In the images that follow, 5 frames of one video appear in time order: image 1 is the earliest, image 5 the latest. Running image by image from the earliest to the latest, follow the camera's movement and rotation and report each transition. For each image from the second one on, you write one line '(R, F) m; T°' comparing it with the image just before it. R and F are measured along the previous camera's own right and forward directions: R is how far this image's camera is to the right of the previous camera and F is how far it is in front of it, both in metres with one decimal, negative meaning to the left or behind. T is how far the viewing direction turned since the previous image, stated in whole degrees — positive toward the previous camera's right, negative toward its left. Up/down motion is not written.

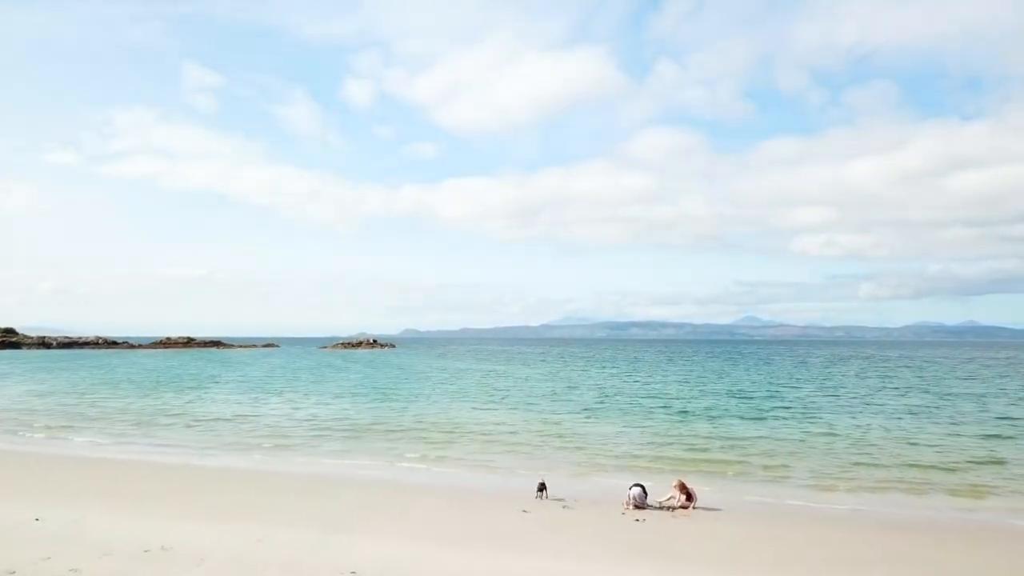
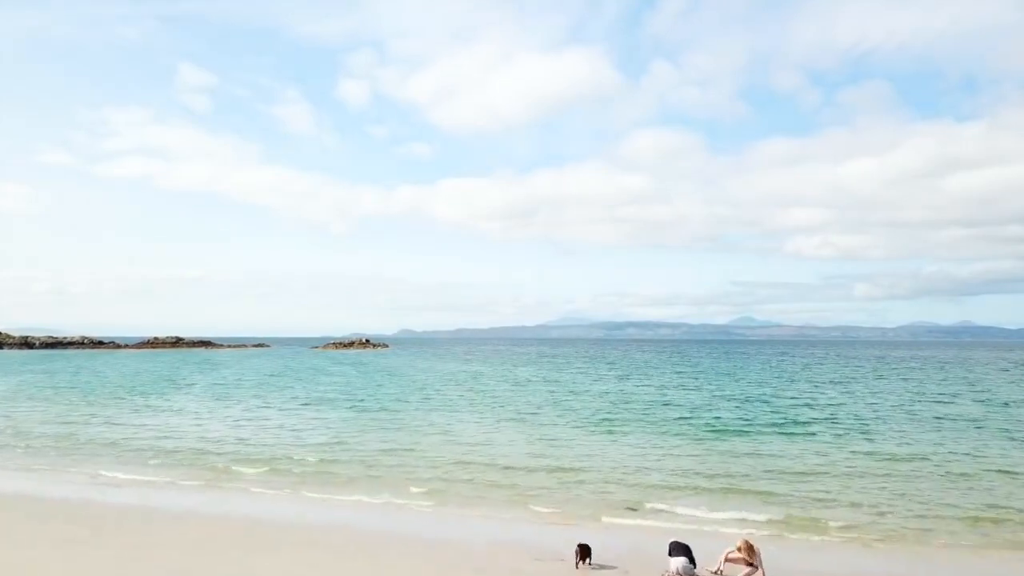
(+0.1, +4.0) m; 0°
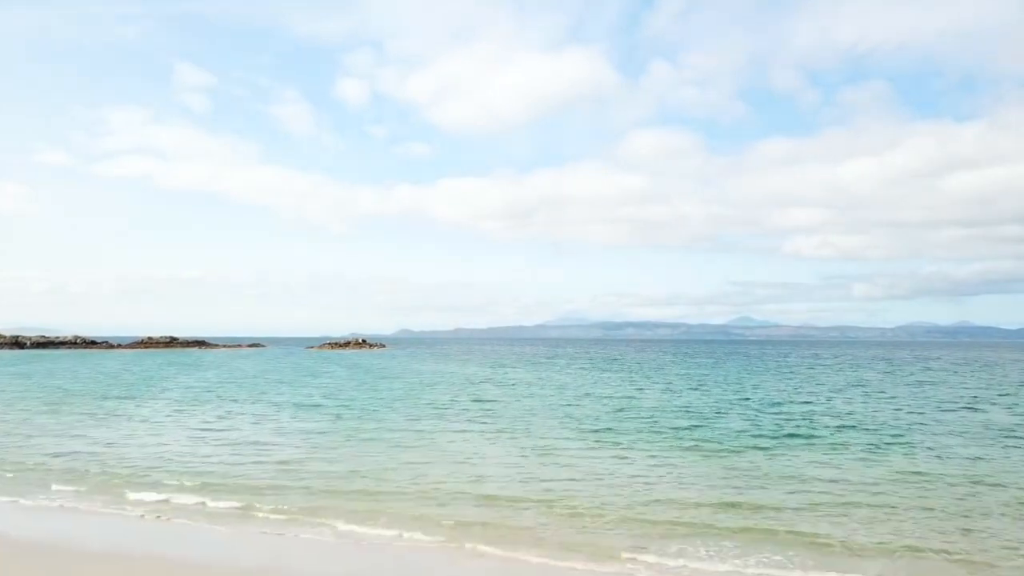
(+0.1, +2.2) m; 0°
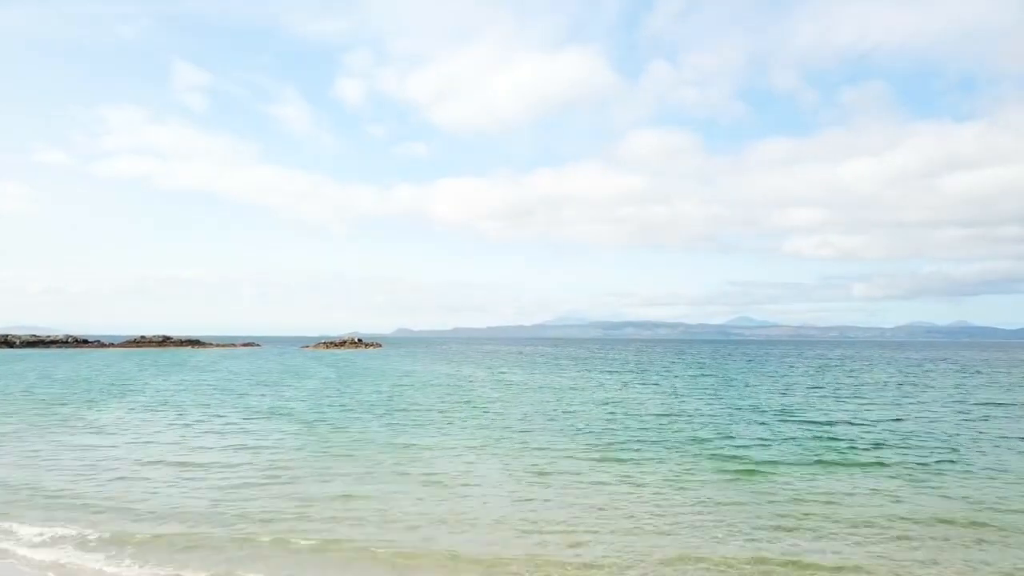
(+0.1, +2.6) m; 0°
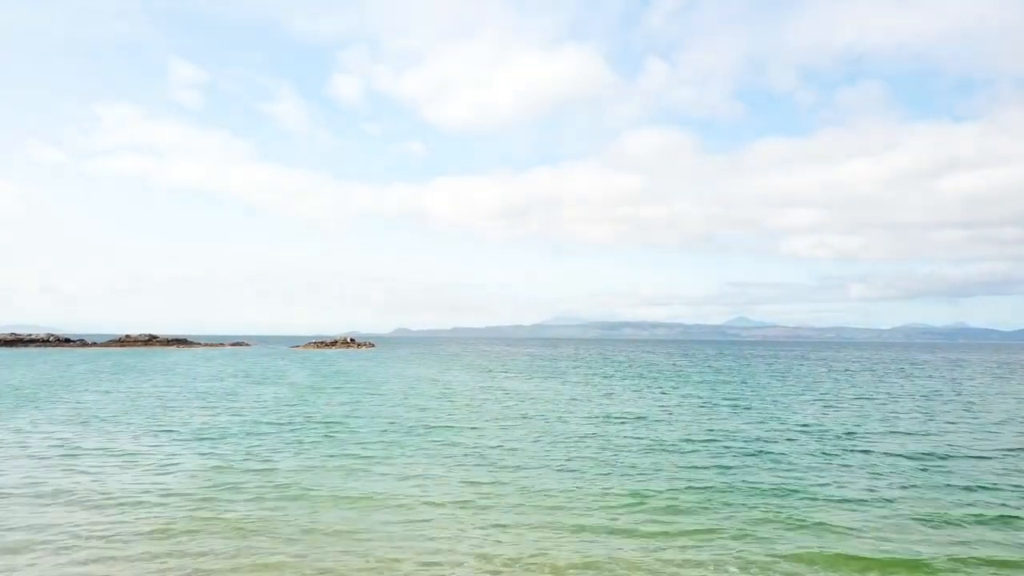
(0.0, +5.9) m; 0°
